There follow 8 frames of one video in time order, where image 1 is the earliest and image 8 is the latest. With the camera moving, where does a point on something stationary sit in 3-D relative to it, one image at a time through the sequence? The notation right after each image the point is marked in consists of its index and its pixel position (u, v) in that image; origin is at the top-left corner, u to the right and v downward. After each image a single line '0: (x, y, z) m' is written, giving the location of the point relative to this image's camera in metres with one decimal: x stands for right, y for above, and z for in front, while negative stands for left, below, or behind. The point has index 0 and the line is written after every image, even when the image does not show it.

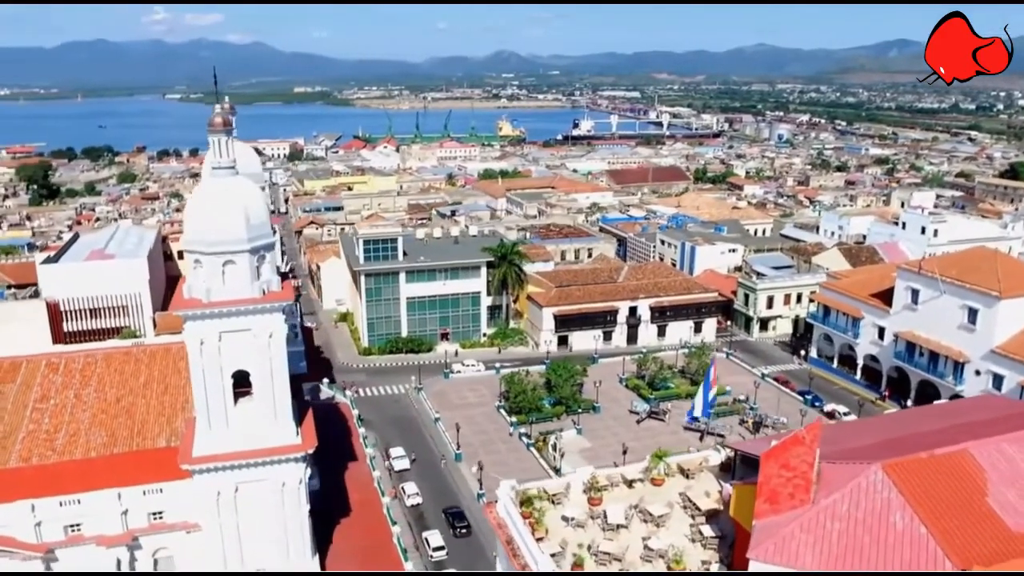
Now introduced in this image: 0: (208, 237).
0: (-8.1, +1.3, +19.6) m
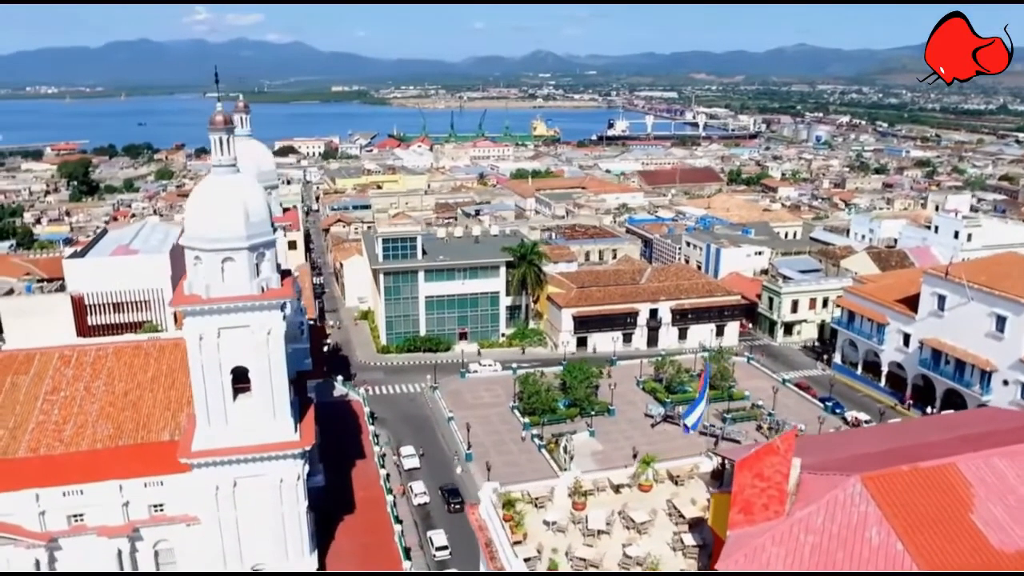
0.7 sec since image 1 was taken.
0: (-8.1, +1.4, +19.8) m
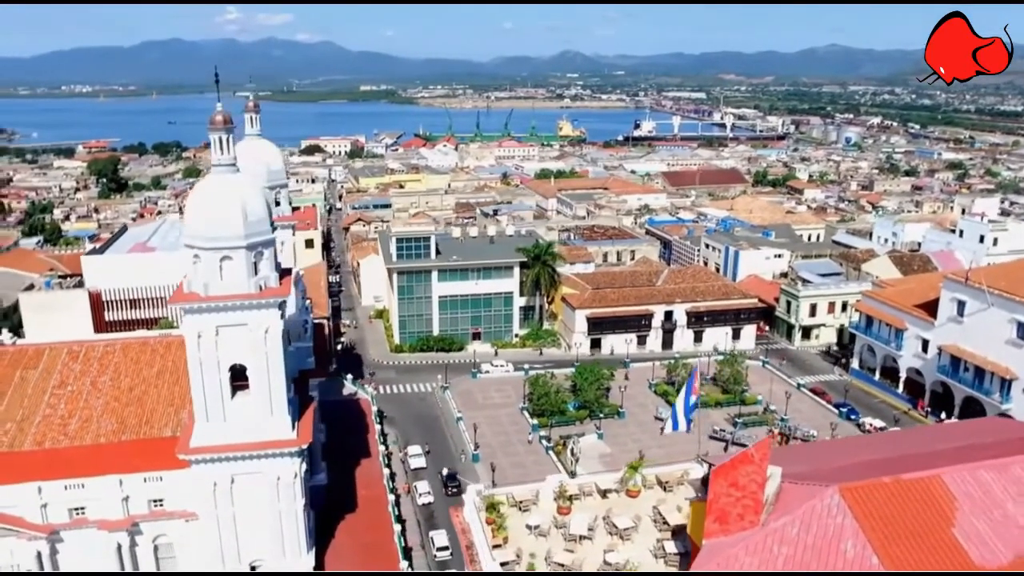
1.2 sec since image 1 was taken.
0: (-8.2, +1.5, +20.0) m
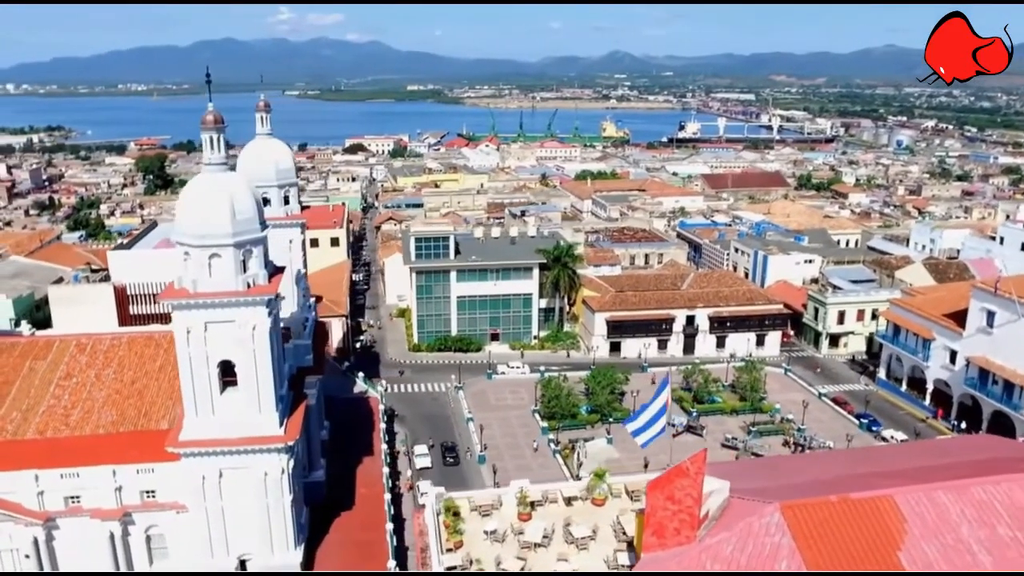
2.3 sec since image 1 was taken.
0: (-8.7, +1.6, +20.3) m
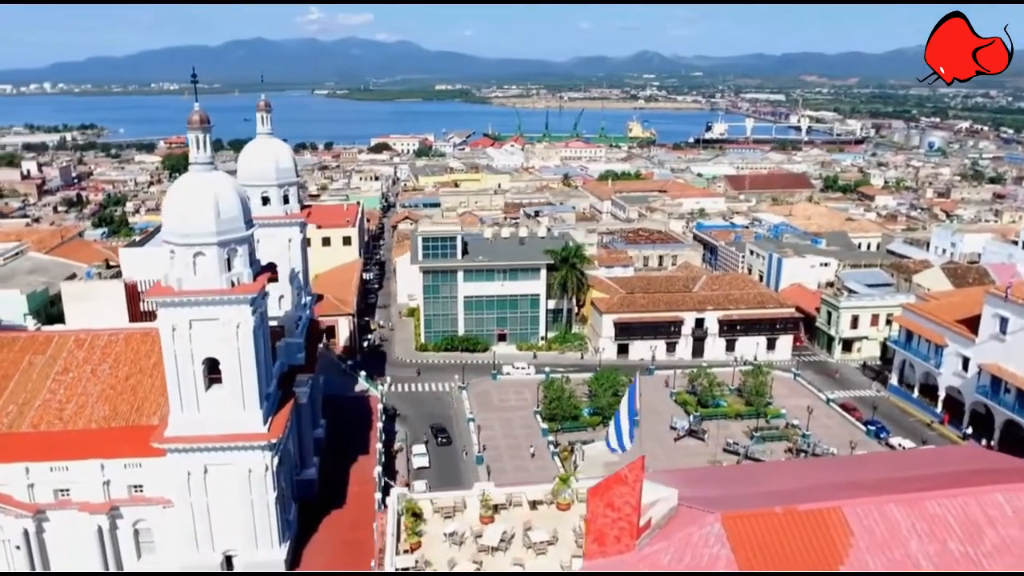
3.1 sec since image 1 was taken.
0: (-9.2, +1.6, +20.5) m
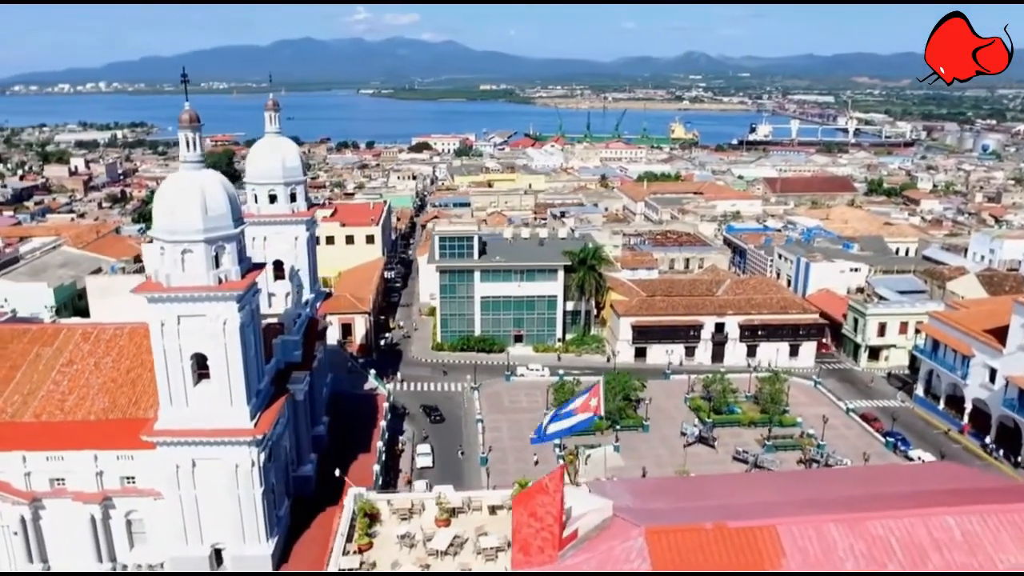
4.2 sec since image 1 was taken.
0: (-9.6, +1.7, +20.8) m
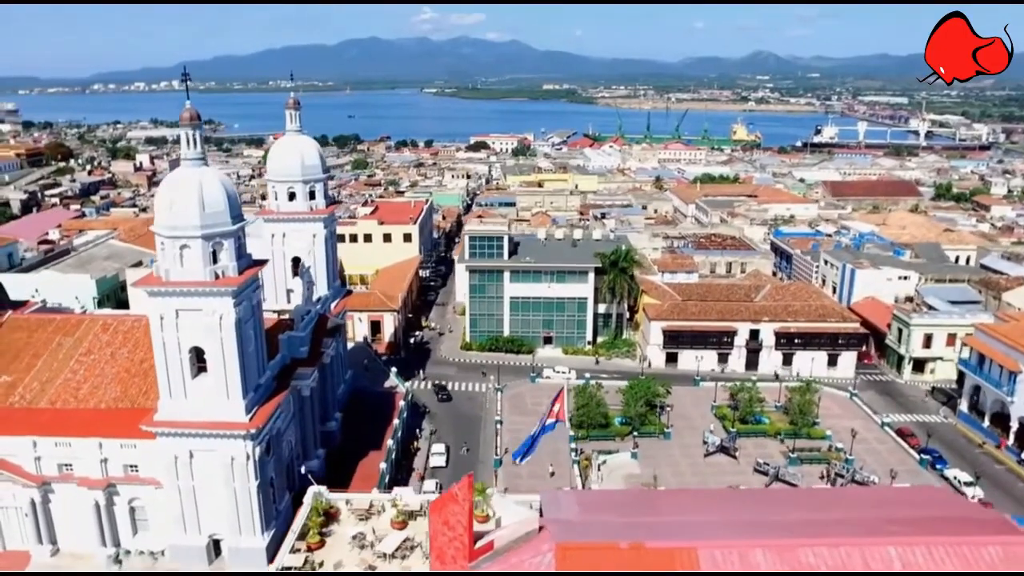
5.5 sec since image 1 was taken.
0: (-9.9, +1.9, +21.3) m
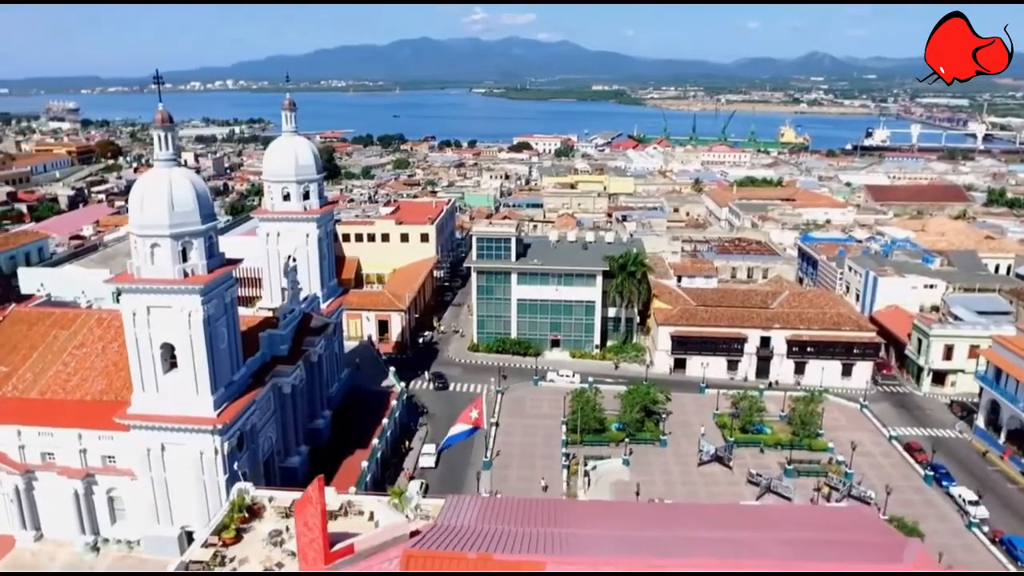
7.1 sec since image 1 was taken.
0: (-11.0, +2.0, +21.9) m
